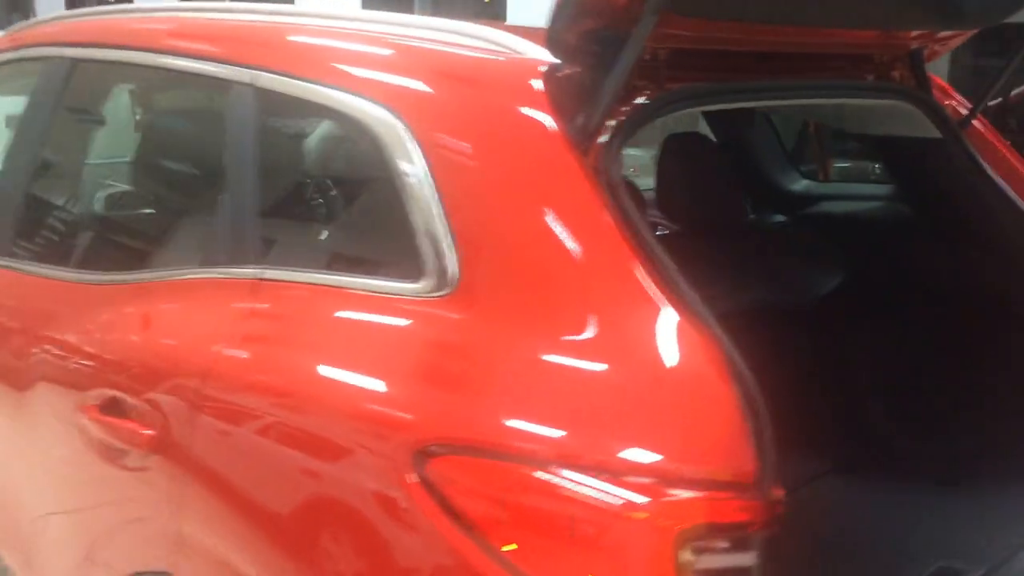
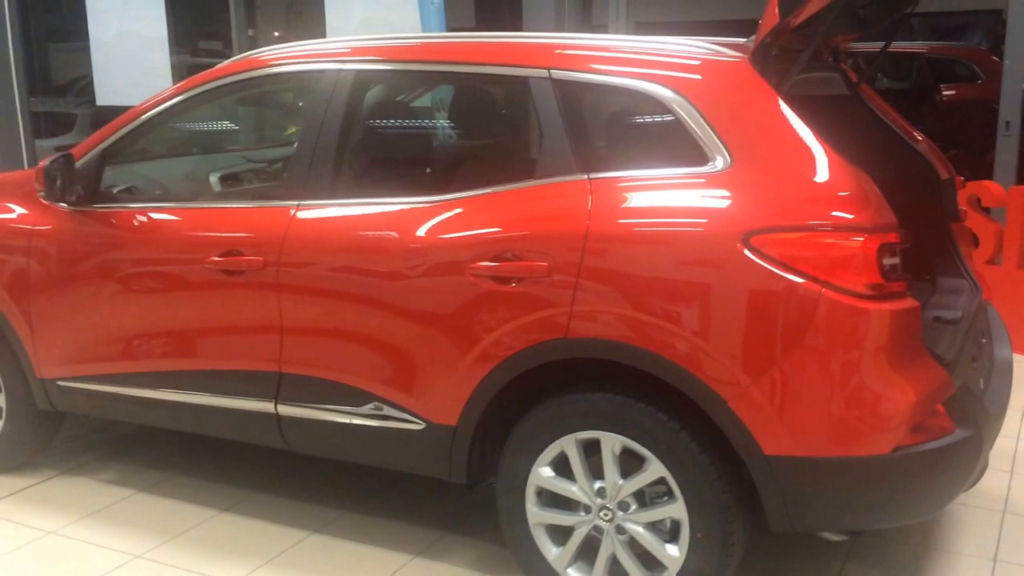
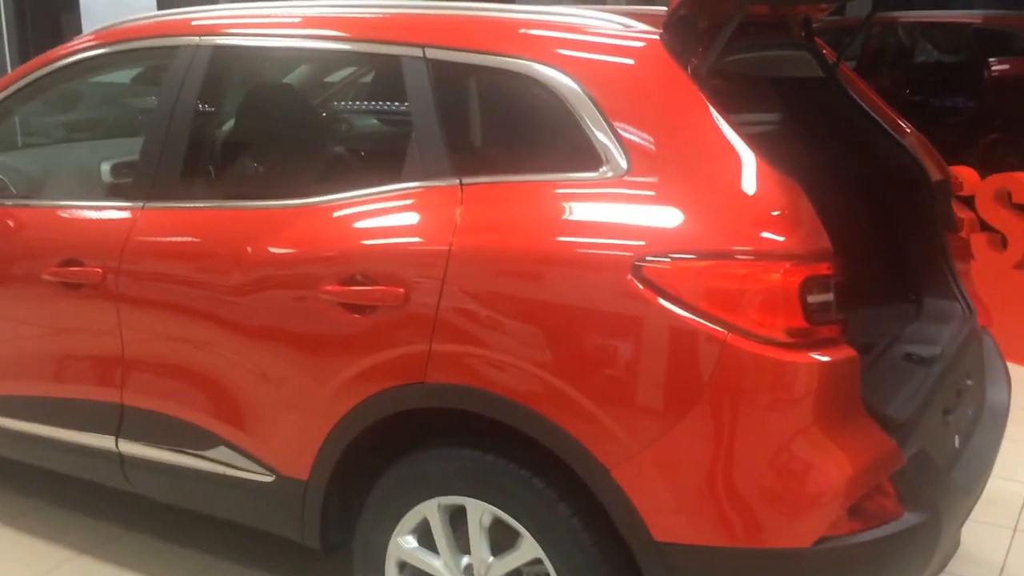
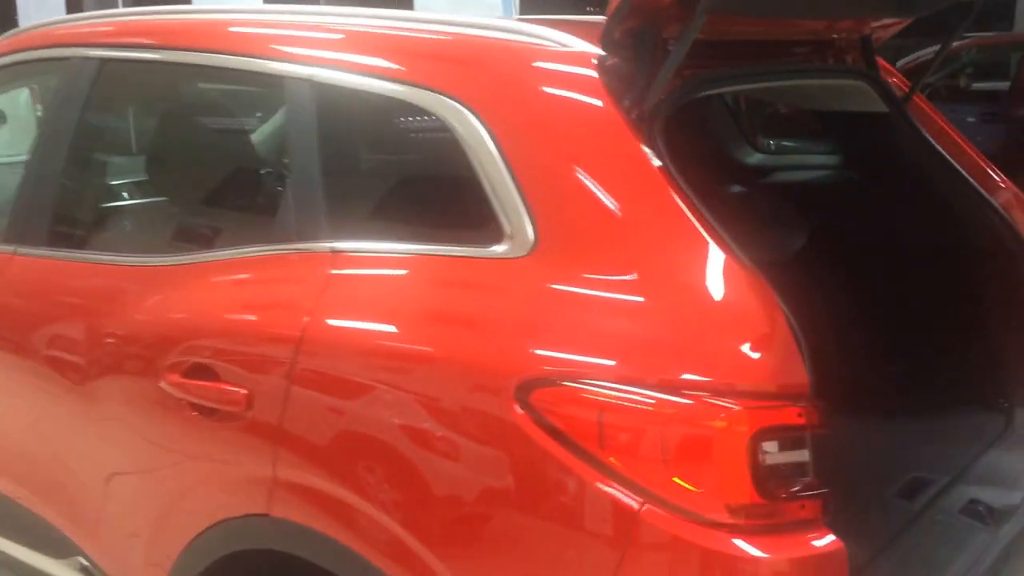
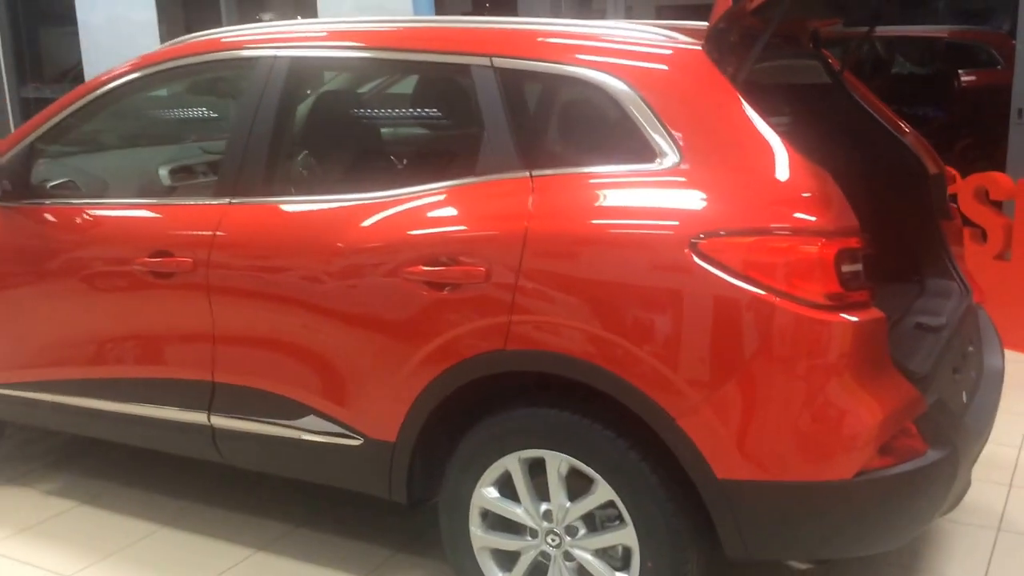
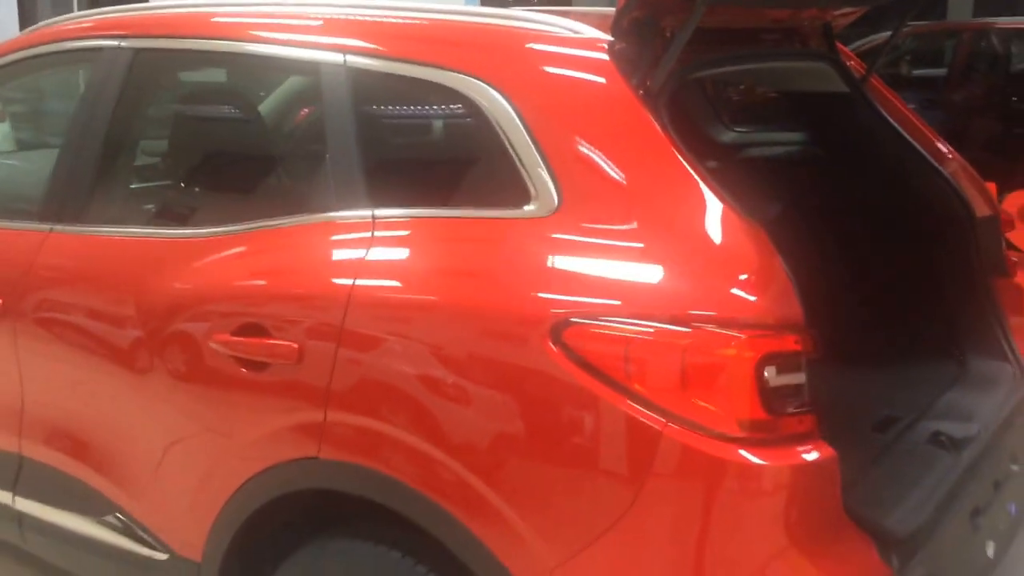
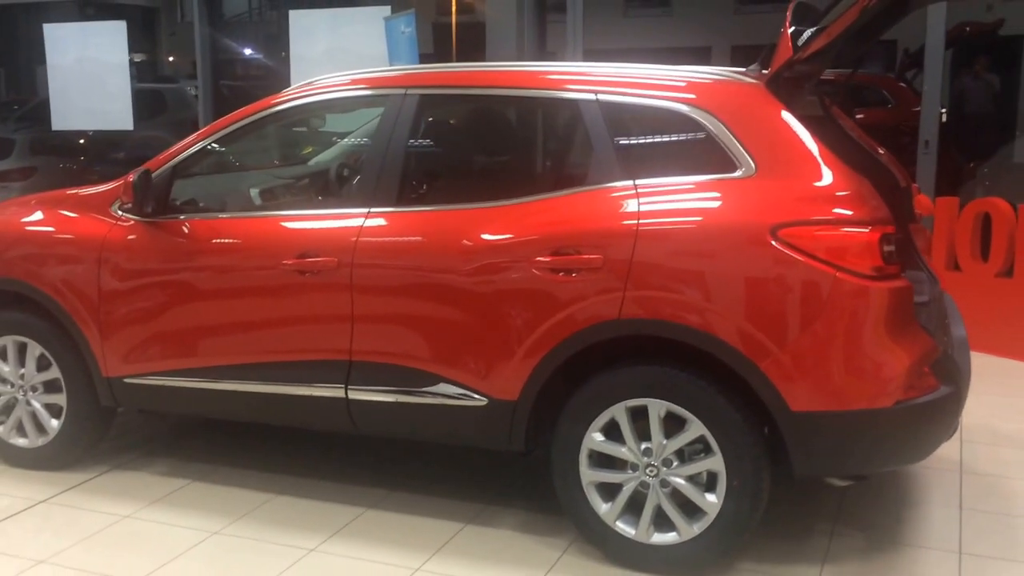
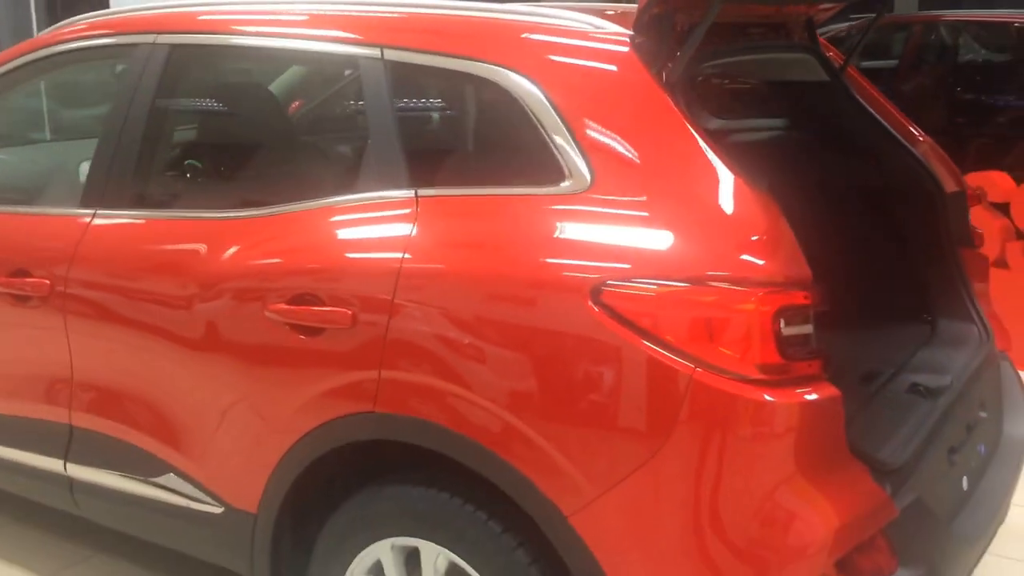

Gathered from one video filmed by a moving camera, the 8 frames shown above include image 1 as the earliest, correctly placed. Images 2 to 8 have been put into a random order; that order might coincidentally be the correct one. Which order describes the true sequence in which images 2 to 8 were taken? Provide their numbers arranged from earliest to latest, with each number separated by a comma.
4, 6, 8, 3, 5, 2, 7
